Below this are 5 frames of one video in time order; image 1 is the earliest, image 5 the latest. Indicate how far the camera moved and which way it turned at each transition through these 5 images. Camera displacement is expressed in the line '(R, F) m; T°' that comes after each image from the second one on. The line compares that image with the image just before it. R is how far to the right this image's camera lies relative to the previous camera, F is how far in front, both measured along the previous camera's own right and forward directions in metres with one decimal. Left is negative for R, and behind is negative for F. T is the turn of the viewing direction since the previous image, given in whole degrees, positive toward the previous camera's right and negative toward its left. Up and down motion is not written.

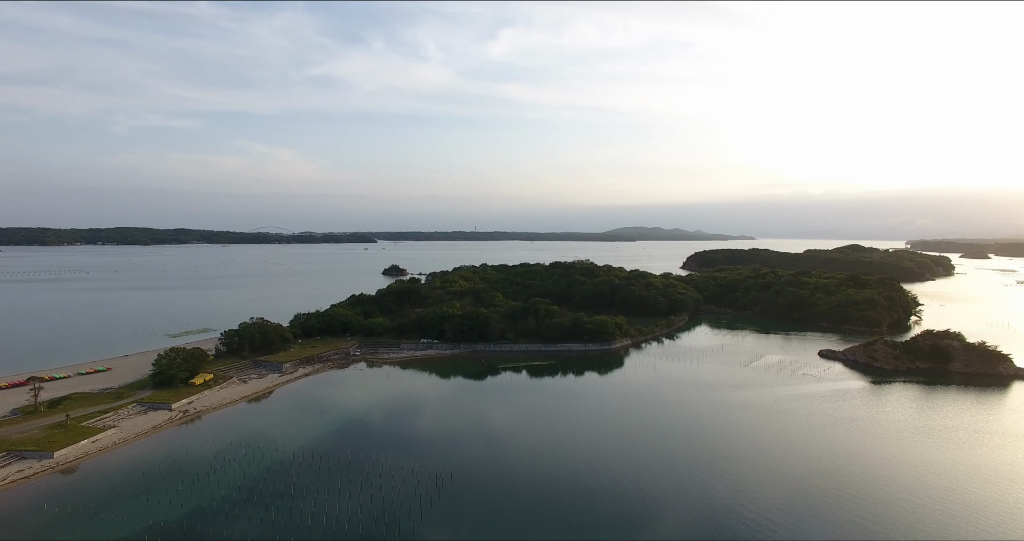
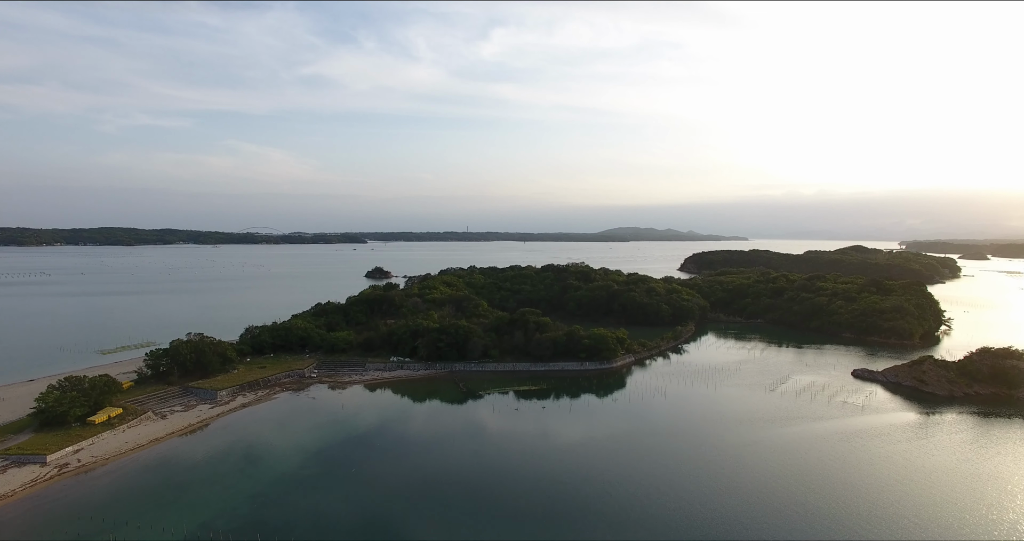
(+0.4, +4.4) m; +1°
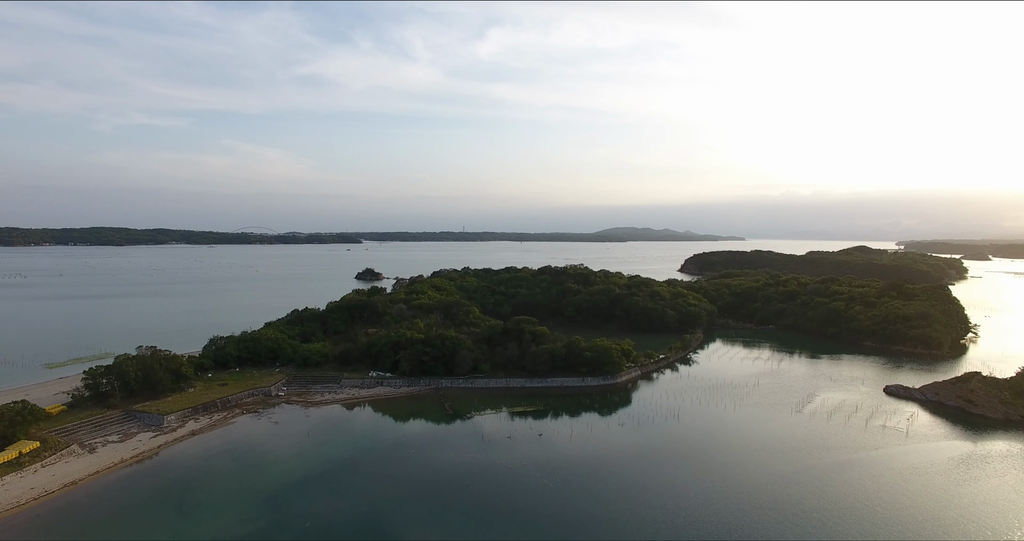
(+0.2, +2.8) m; 0°
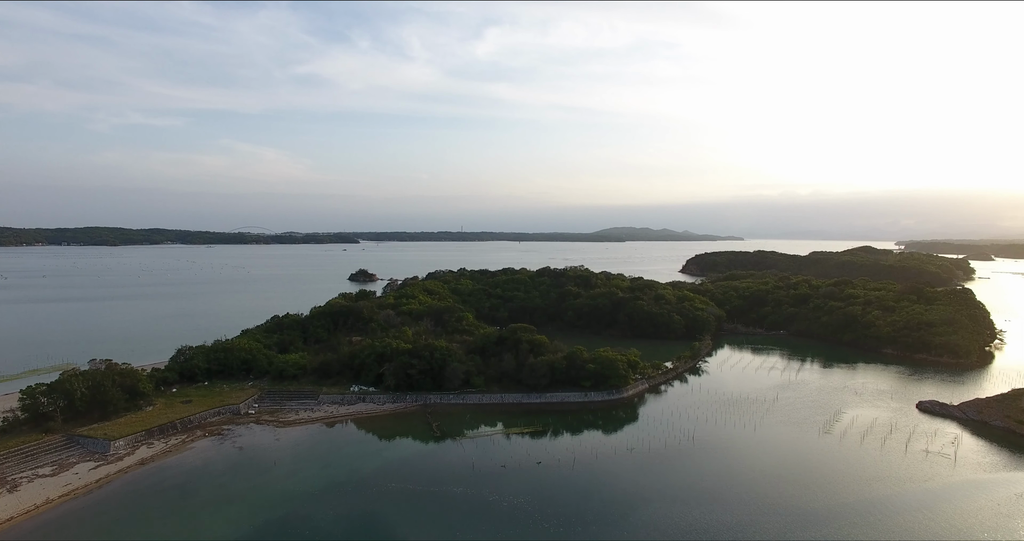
(+0.1, +2.2) m; 0°
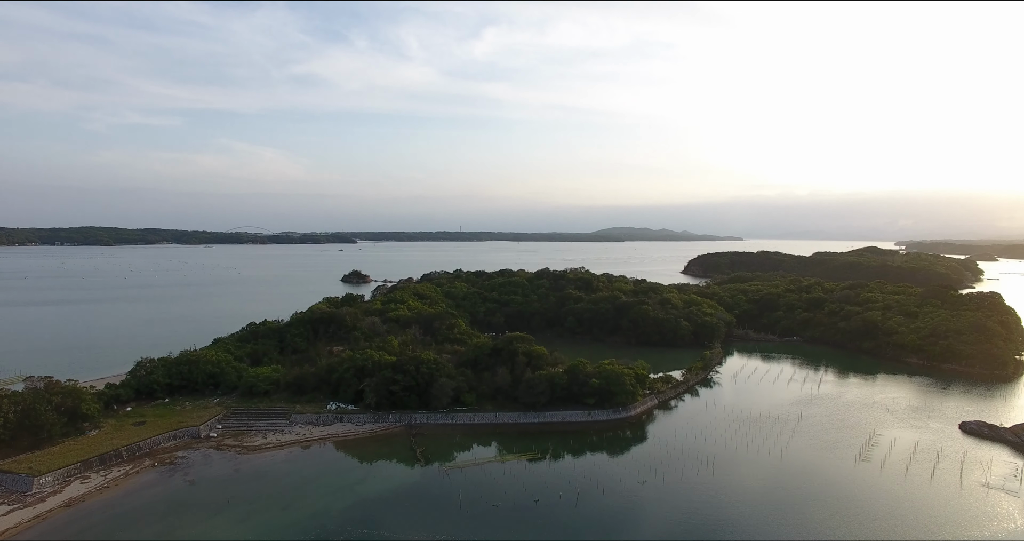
(+0.1, +2.3) m; 0°
